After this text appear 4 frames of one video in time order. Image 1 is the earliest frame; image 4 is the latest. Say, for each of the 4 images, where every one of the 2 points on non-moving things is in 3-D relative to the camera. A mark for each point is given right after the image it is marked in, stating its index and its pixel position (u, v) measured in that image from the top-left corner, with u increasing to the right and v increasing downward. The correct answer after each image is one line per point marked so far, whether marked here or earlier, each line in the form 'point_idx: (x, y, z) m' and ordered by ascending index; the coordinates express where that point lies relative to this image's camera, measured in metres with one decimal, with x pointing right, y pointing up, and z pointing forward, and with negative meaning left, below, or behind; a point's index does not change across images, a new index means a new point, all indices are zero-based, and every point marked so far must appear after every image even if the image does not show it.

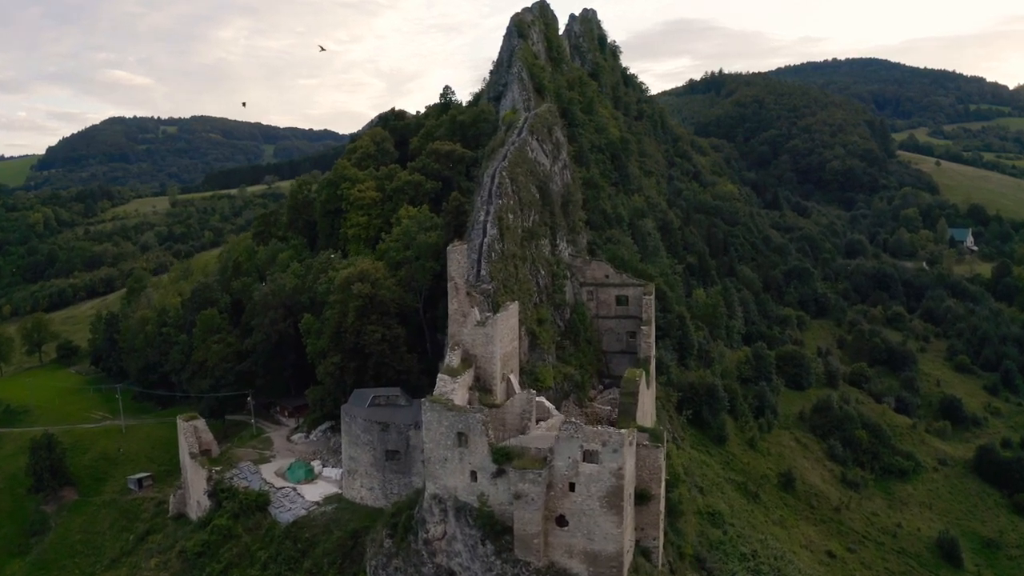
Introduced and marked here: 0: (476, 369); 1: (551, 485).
0: (-0.9, -1.9, +18.6) m
1: (+0.8, -3.9, +15.7) m
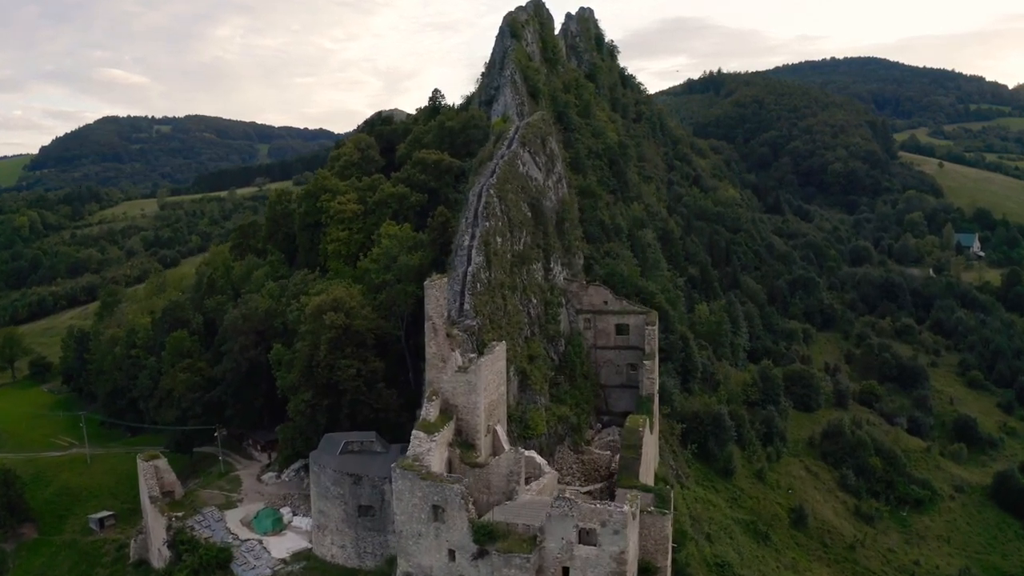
0: (-1.1, -2.7, +16.3) m
1: (+0.5, -4.7, +13.4) m
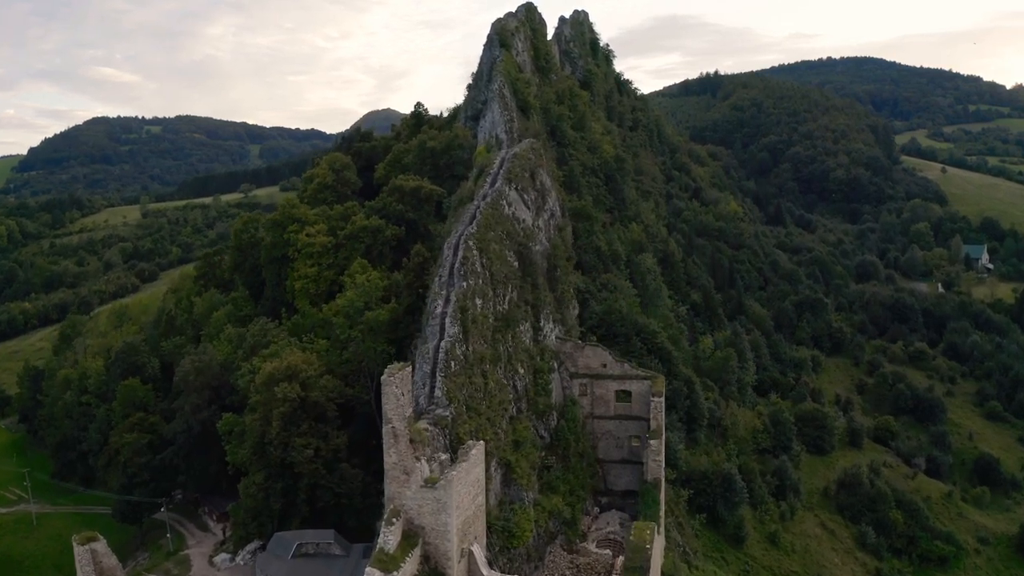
0: (-1.5, -4.3, +13.3) m
1: (+0.2, -6.3, +10.4) m
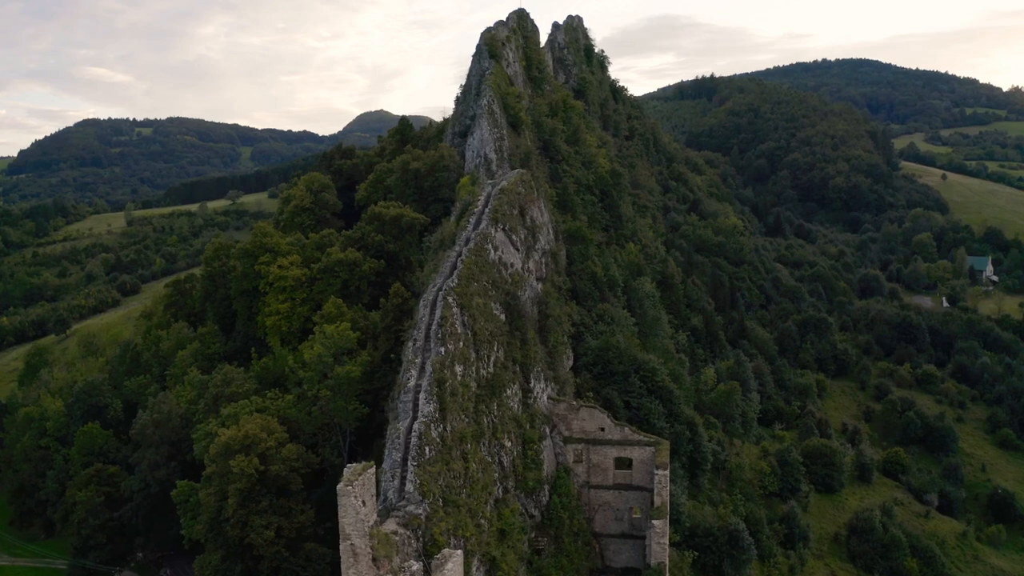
0: (-1.7, -5.6, +11.2) m
1: (-0.1, -7.6, +8.3) m
